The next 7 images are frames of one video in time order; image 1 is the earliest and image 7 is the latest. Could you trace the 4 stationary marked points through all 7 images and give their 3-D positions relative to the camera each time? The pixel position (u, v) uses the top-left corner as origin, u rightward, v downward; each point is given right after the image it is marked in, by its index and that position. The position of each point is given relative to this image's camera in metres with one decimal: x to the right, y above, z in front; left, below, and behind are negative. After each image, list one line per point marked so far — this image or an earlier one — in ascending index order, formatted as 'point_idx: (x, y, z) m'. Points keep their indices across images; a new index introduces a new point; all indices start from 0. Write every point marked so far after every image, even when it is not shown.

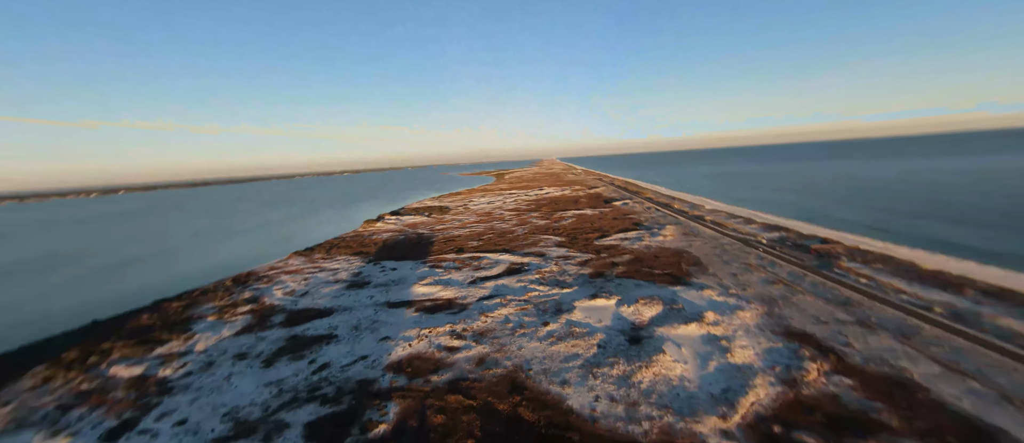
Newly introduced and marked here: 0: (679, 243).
0: (+9.2, -1.2, +18.5) m
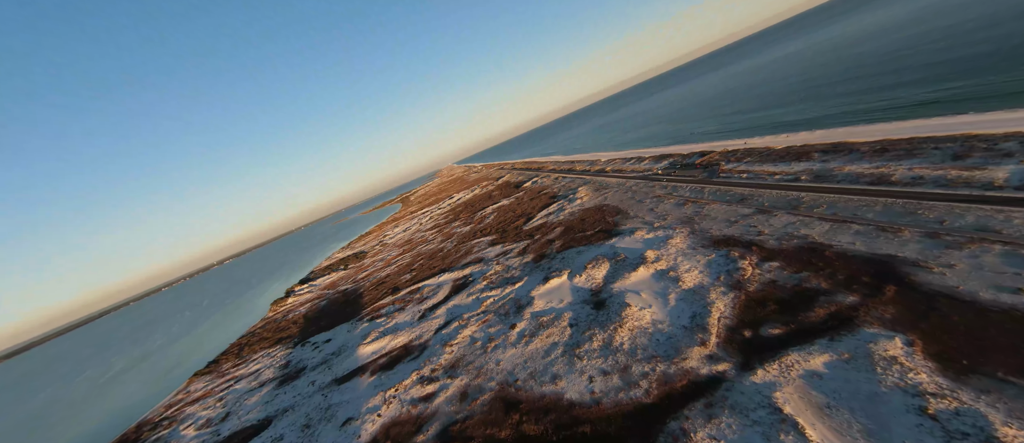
0: (+4.9, +1.3, +19.6) m
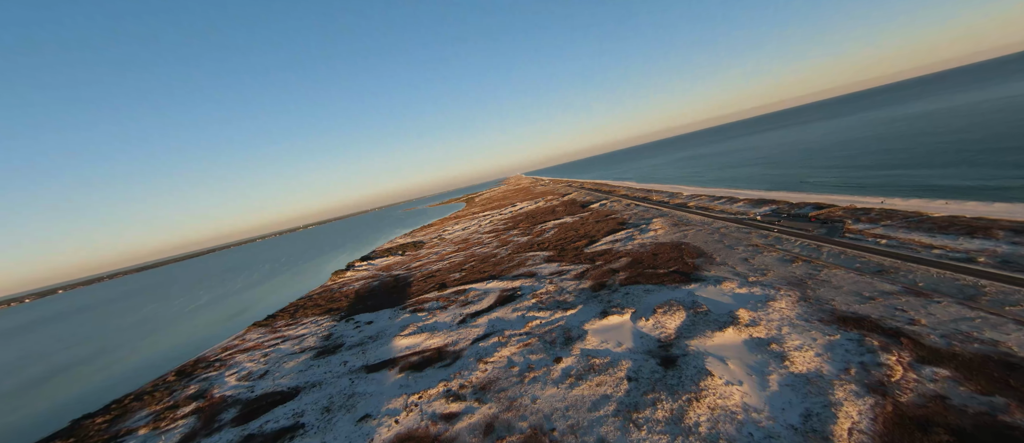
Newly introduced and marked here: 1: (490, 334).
0: (+8.4, -0.7, +17.4) m
1: (-0.8, -3.8, +11.5) m
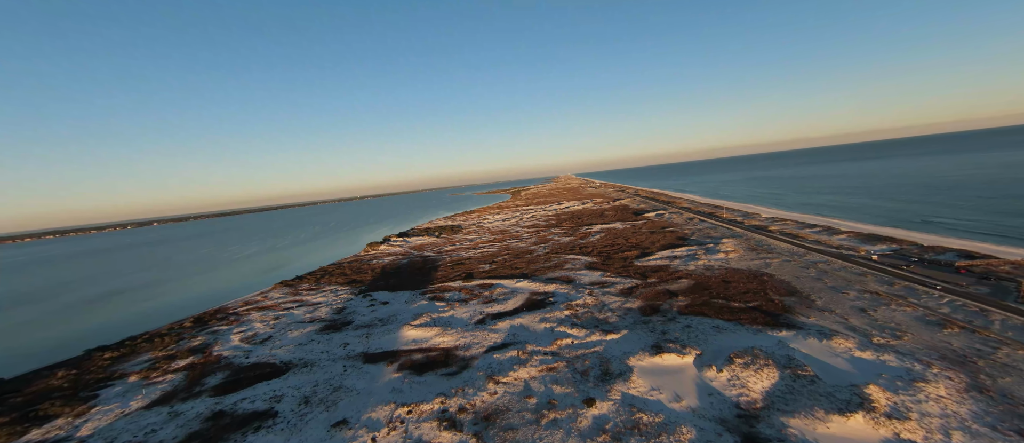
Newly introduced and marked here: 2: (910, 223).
0: (+10.1, -1.7, +14.2) m
1: (-0.1, -3.5, +9.6) m
2: (+23.2, 0.0, +19.6) m
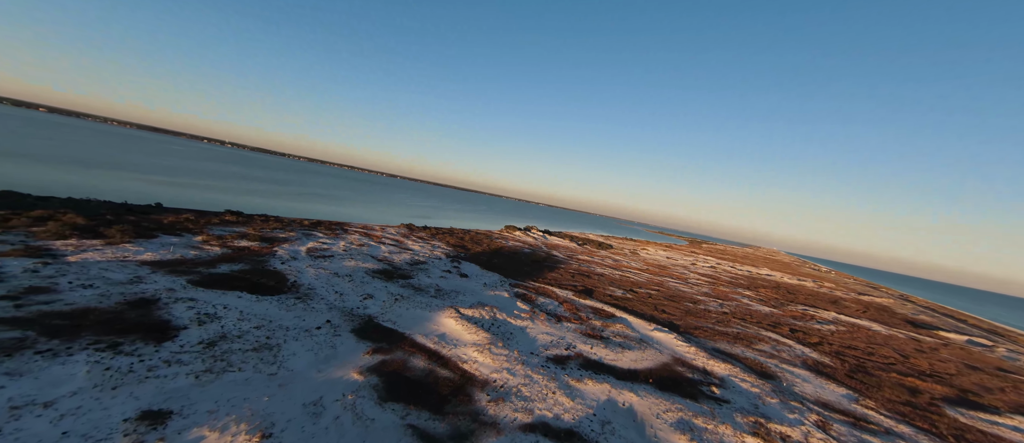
0: (+12.0, -4.7, +3.5) m
1: (+0.9, -2.7, +4.1) m
2: (+25.9, -7.8, +2.2) m
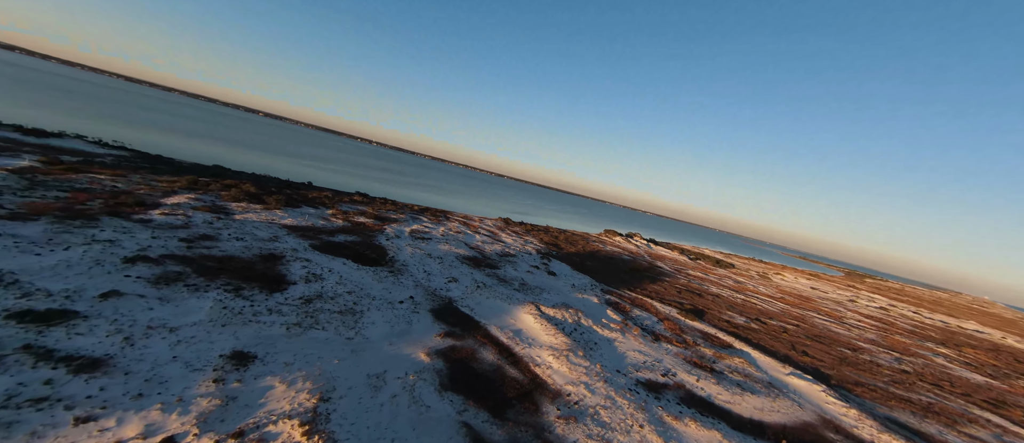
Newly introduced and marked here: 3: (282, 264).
0: (+11.7, -5.5, -0.7) m
1: (+1.5, -2.6, +3.1) m
2: (+24.3, -9.7, -6.0) m
3: (-4.1, -0.7, +6.0) m
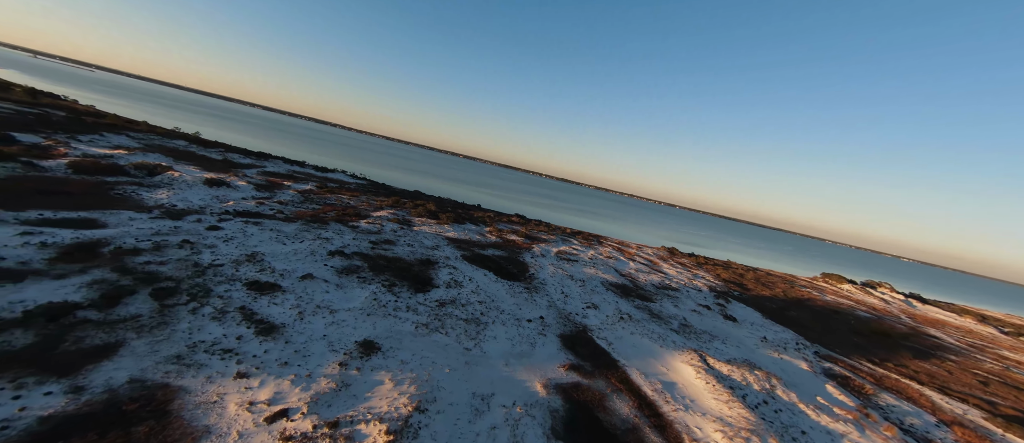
0: (+9.2, -5.3, -7.0) m
1: (+2.0, -2.6, +1.3) m
2: (+17.8, -9.3, -17.7) m
3: (-1.5, -0.9, +6.5) m
